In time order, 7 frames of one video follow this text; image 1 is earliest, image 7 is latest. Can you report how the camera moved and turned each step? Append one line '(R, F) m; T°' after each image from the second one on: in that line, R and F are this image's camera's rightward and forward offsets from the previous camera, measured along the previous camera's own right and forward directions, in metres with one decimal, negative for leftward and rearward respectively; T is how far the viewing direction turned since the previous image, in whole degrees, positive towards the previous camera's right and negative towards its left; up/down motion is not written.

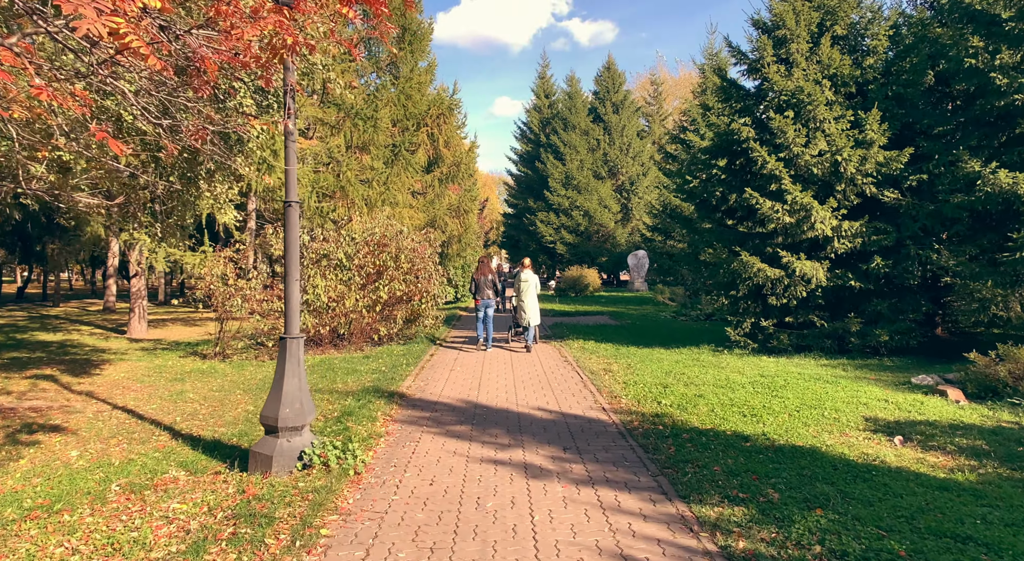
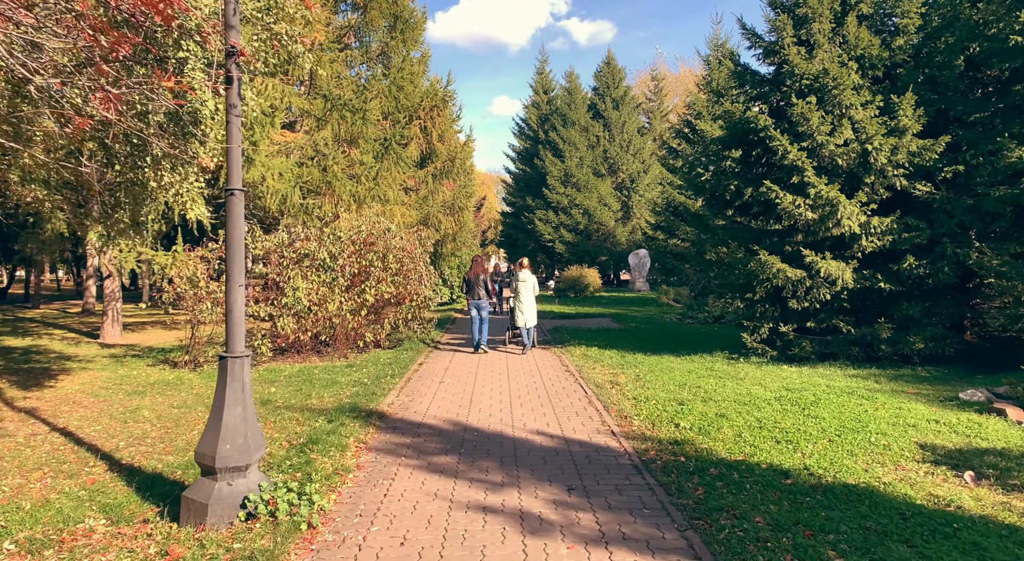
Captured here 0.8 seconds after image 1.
(0.0, +1.1) m; 0°
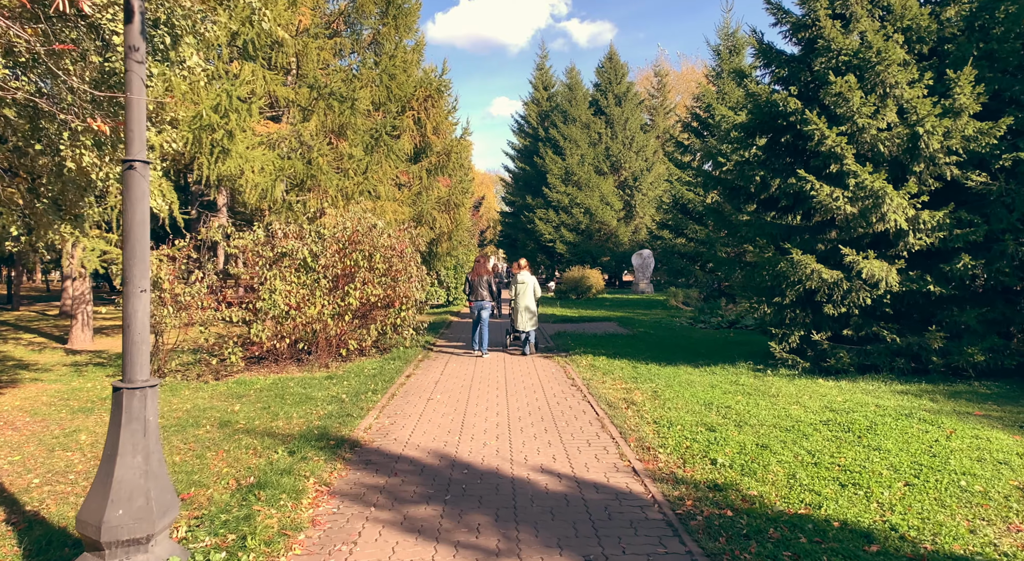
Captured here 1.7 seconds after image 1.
(0.0, +1.3) m; 0°
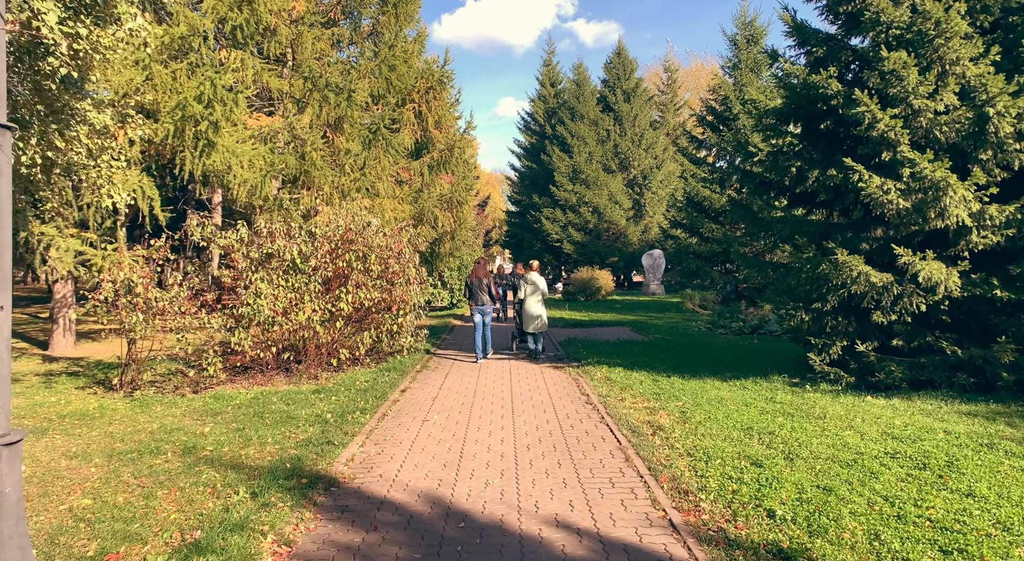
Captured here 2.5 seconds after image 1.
(0.0, +1.1) m; 0°
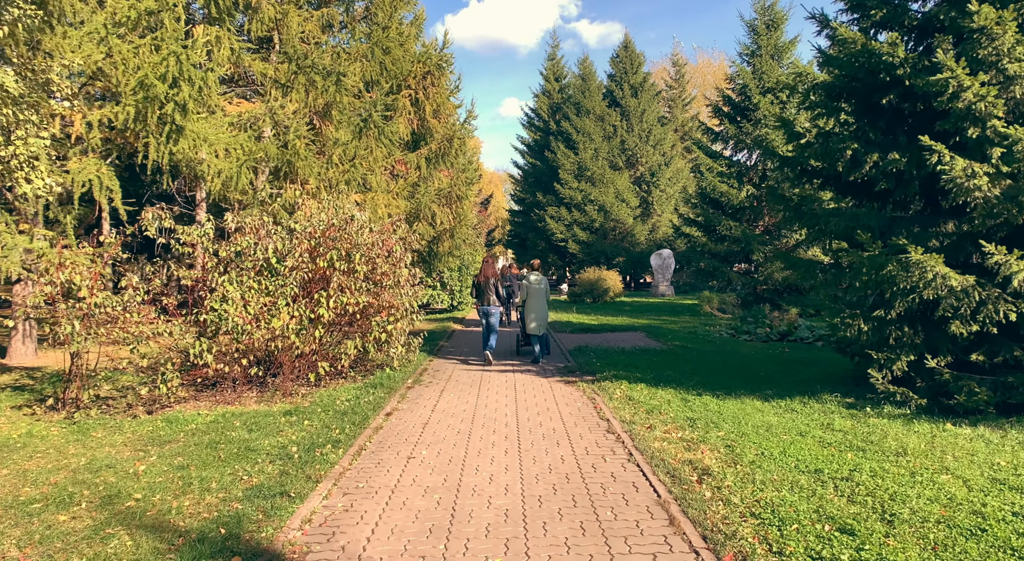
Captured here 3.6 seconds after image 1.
(0.0, +1.5) m; 0°
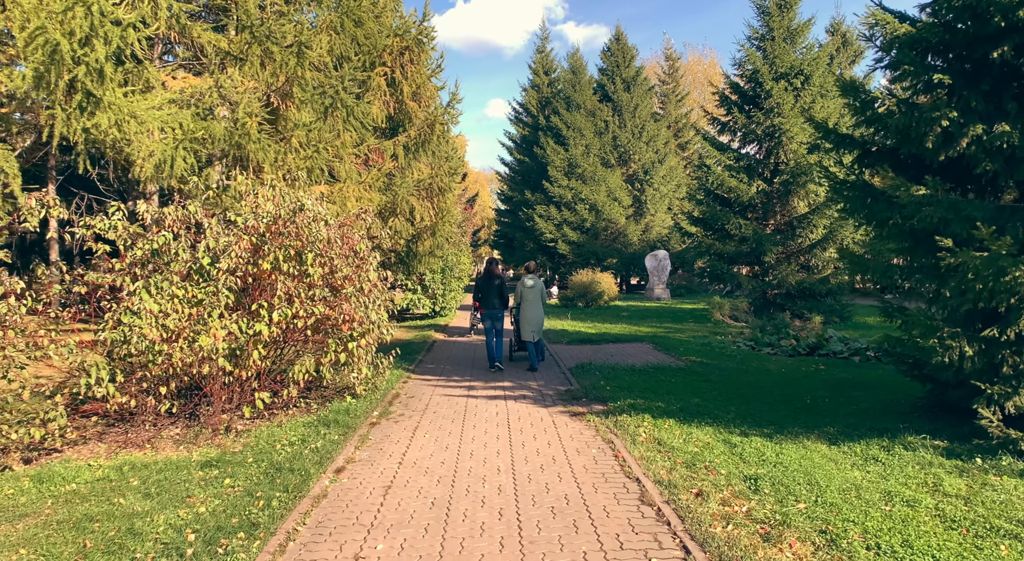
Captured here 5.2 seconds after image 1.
(-0.1, +2.1) m; +1°
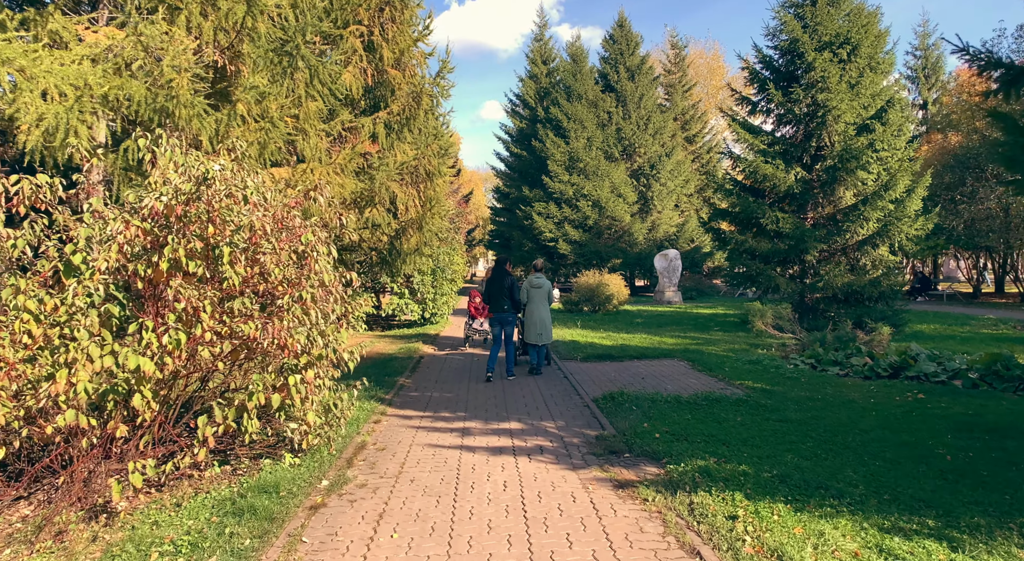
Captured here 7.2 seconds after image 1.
(-0.2, +2.7) m; 0°
